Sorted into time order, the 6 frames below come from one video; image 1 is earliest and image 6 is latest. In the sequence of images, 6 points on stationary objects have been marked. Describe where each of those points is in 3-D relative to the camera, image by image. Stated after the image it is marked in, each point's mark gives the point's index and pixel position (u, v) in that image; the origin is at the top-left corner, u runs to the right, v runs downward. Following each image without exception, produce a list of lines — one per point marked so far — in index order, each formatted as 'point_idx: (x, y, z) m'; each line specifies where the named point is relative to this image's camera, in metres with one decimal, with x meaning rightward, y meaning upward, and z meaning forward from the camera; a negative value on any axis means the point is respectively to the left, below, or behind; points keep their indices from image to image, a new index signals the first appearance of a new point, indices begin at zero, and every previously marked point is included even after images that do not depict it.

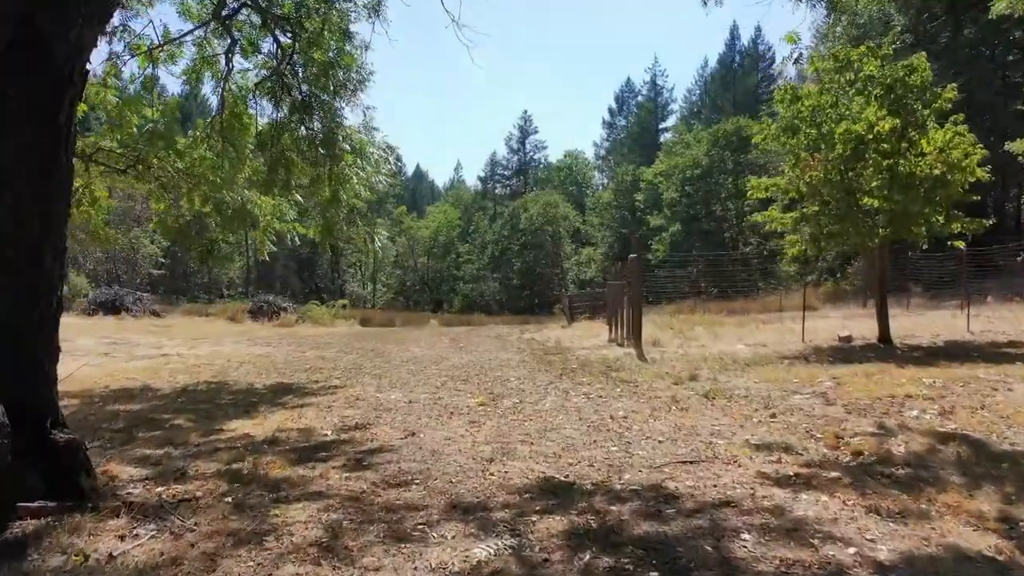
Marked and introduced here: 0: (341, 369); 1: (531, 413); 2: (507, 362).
0: (-2.9, -1.4, +11.9) m
1: (+0.2, -1.3, +7.1) m
2: (-0.1, -1.3, +12.1) m
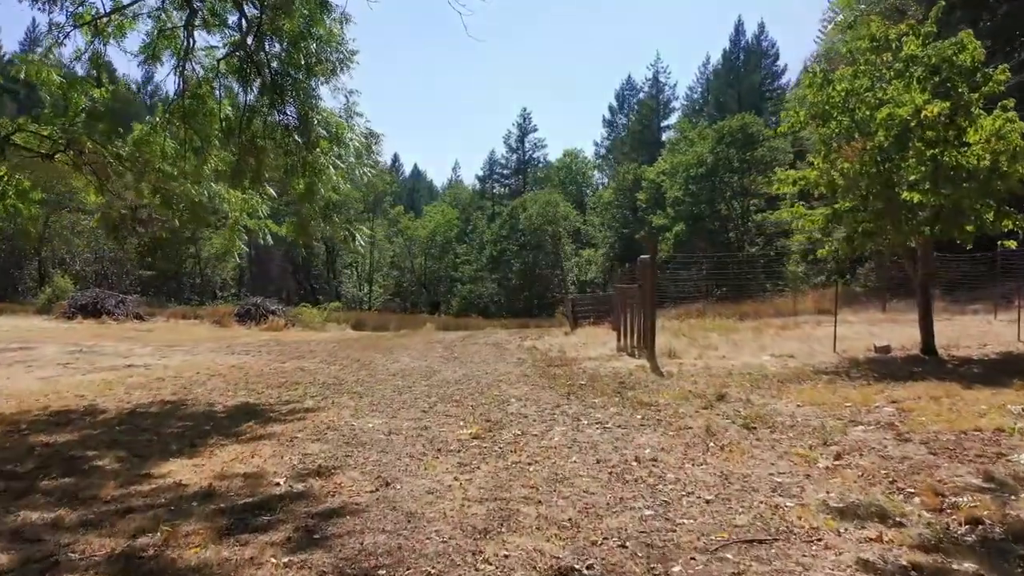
0: (-2.9, -1.5, +10.5) m
1: (+0.2, -1.4, +5.7) m
2: (-0.1, -1.4, +10.8) m
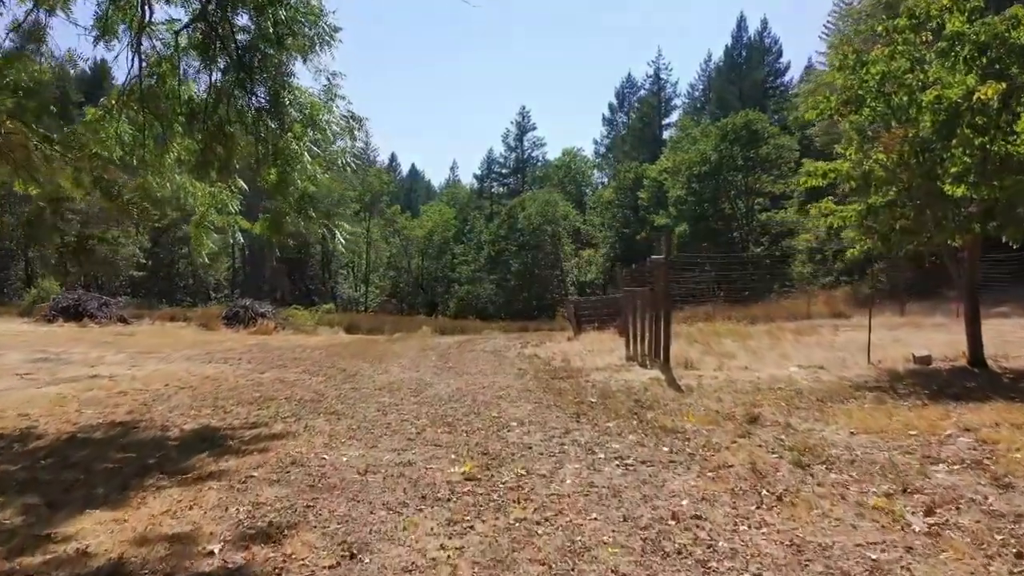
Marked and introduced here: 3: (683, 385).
0: (-2.9, -1.5, +9.3) m
1: (+0.2, -1.4, +4.5) m
2: (-0.1, -1.4, +9.6) m
3: (+2.4, -1.4, +9.7) m
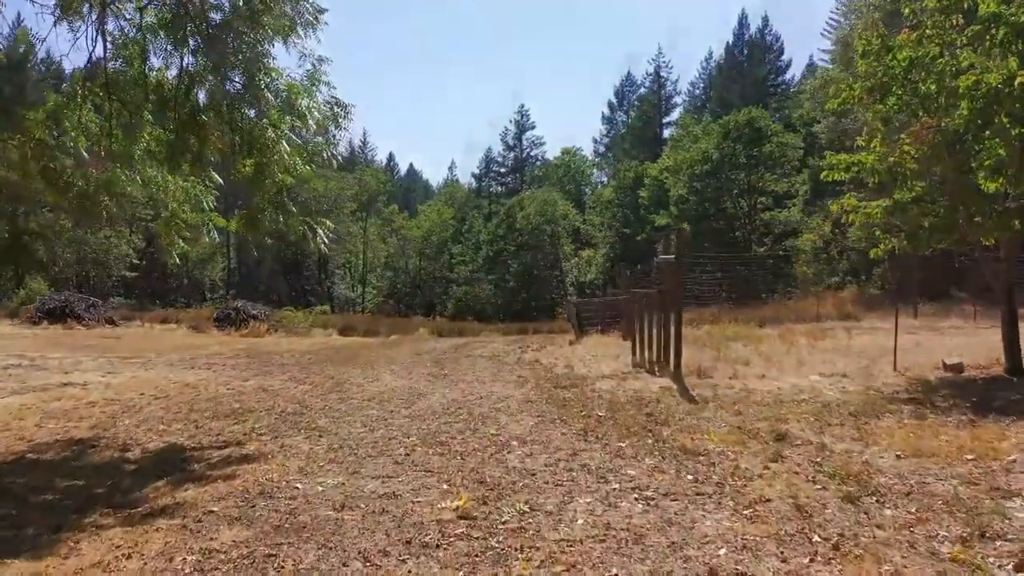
0: (-2.9, -1.6, +8.6) m
1: (+0.2, -1.5, +3.8) m
2: (-0.1, -1.5, +8.8) m
3: (+2.4, -1.4, +9.0) m
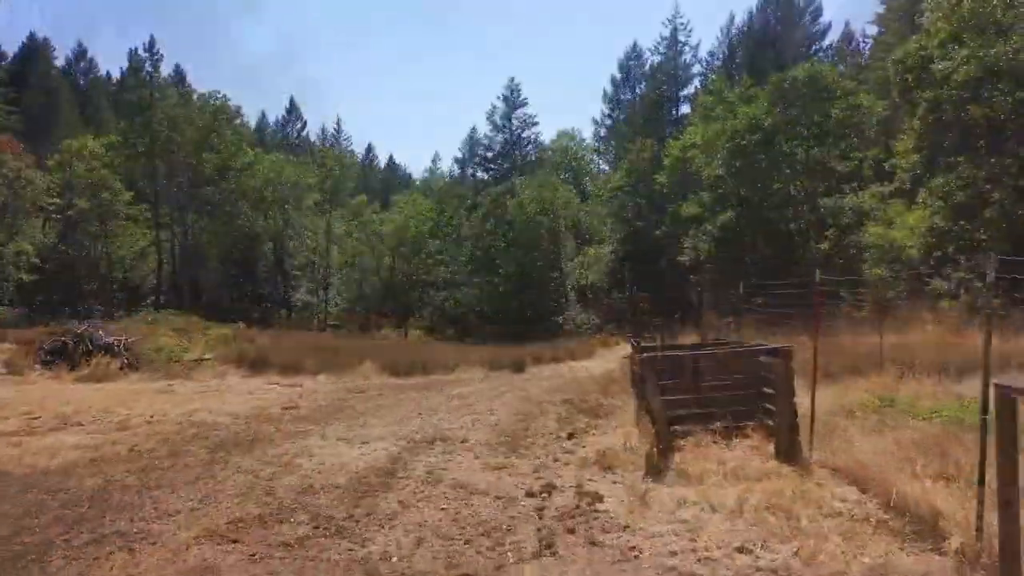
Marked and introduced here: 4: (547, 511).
0: (-2.9, -1.6, +7.5) m
1: (+0.3, -1.5, +2.7) m
2: (0.0, -1.5, +7.8) m
3: (+2.4, -1.5, +7.9) m
4: (+0.3, -1.5, +4.8) m
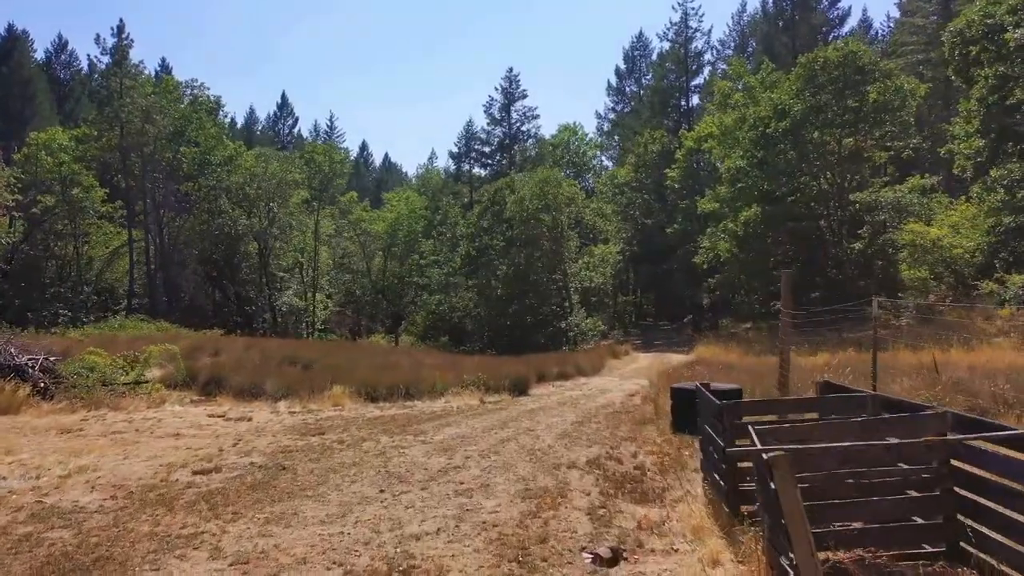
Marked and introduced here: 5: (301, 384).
0: (-2.8, -1.8, +4.5) m
1: (+0.3, -1.7, -0.3) m
2: (0.0, -1.7, +4.8) m
3: (+2.5, -1.6, +4.9) m
4: (+0.3, -1.7, +1.8) m
5: (-4.6, -2.0, +15.3) m
